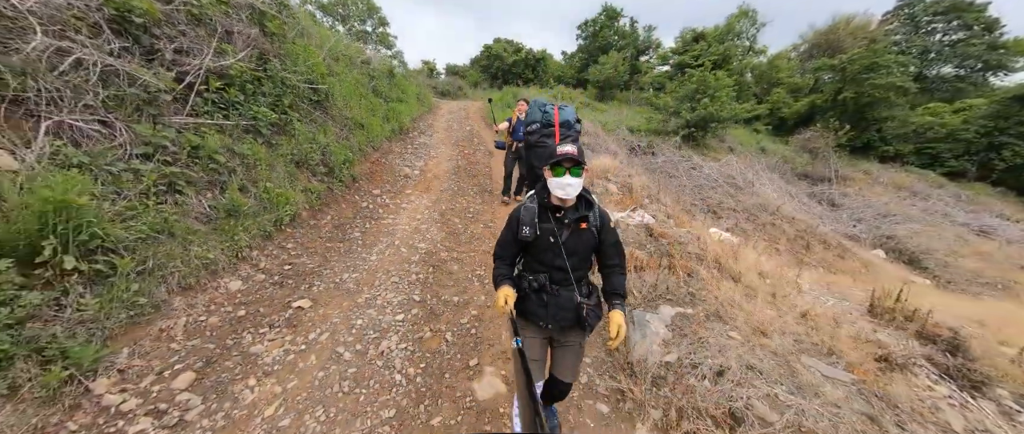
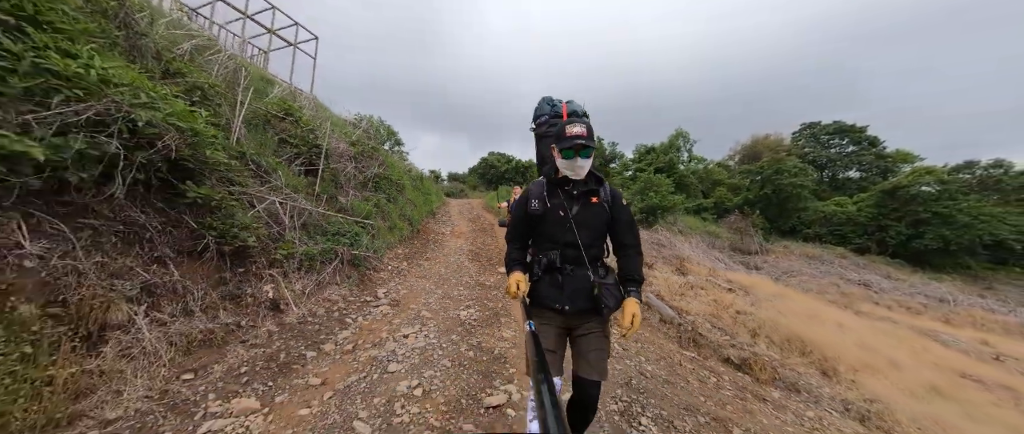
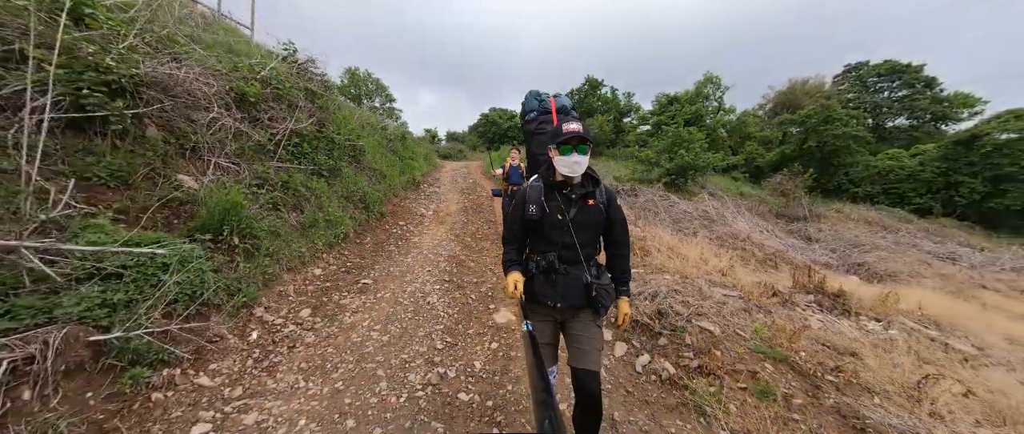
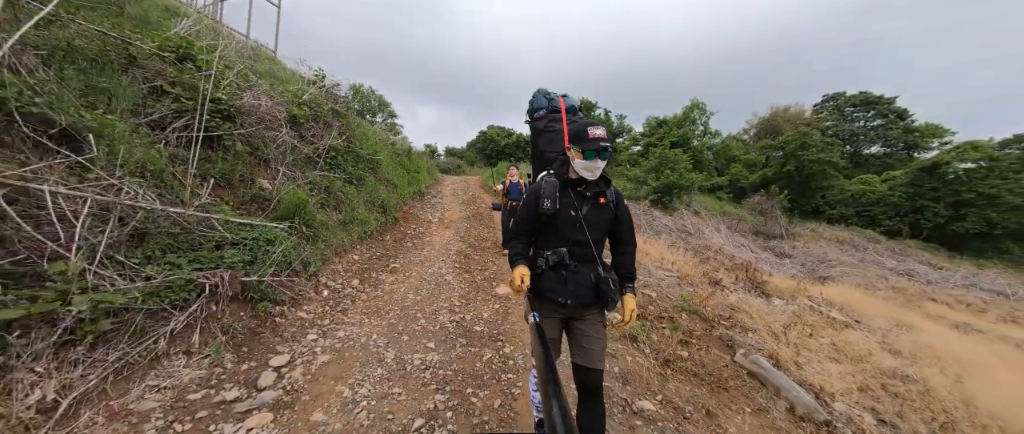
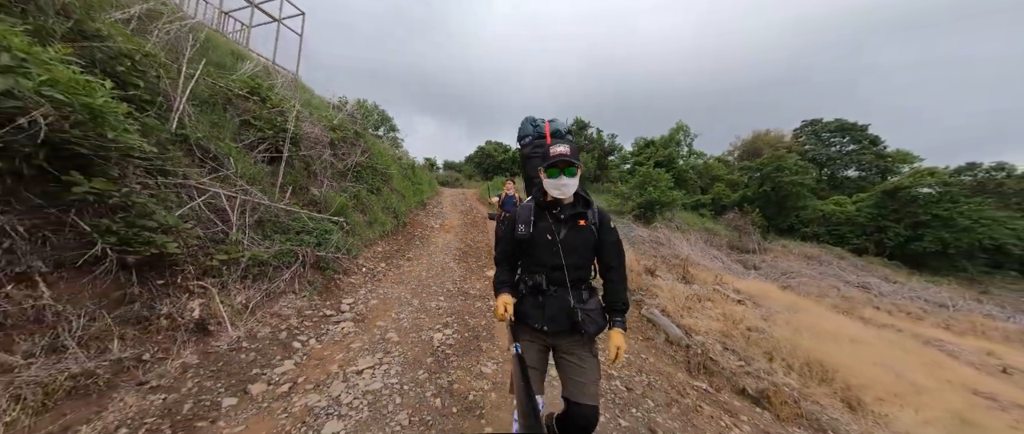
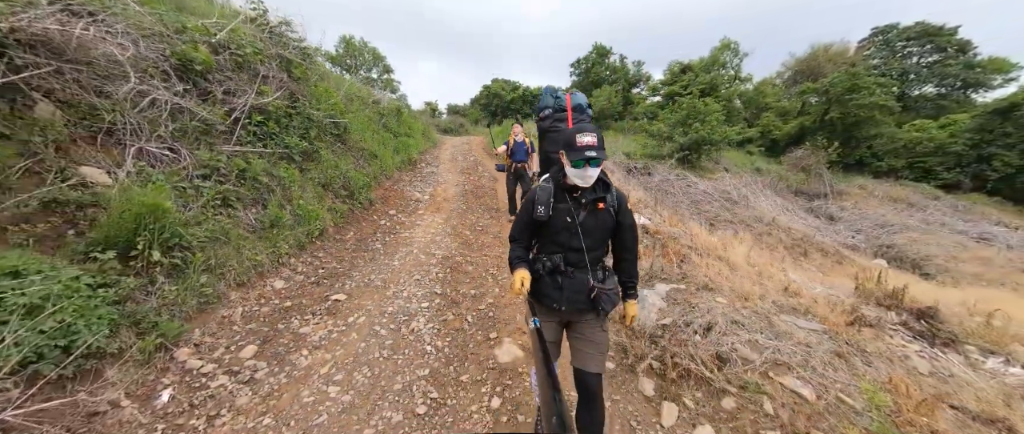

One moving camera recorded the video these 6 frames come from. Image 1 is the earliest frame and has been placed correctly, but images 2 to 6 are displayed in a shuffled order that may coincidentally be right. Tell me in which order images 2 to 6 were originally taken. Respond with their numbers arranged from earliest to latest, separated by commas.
6, 3, 4, 5, 2
